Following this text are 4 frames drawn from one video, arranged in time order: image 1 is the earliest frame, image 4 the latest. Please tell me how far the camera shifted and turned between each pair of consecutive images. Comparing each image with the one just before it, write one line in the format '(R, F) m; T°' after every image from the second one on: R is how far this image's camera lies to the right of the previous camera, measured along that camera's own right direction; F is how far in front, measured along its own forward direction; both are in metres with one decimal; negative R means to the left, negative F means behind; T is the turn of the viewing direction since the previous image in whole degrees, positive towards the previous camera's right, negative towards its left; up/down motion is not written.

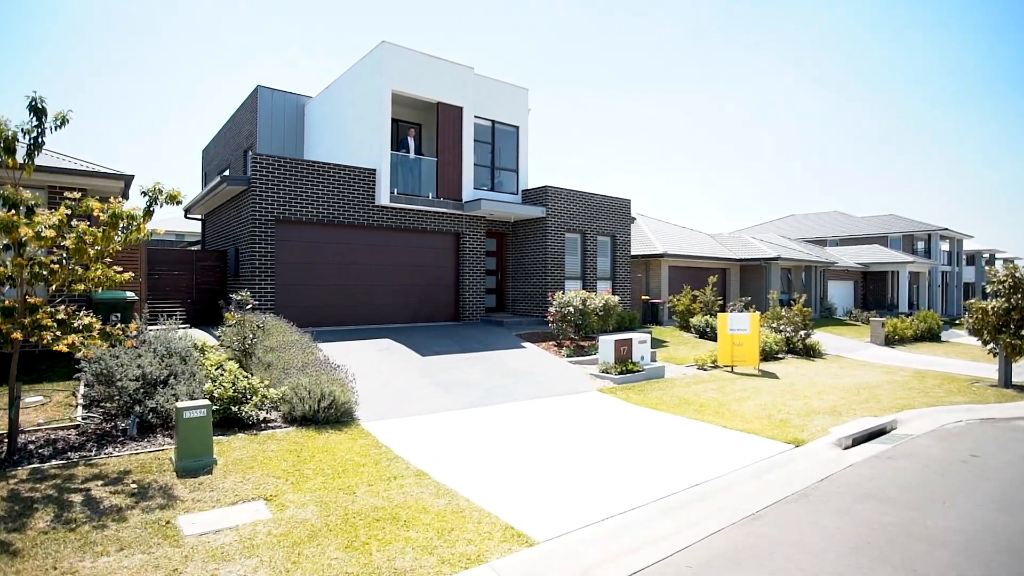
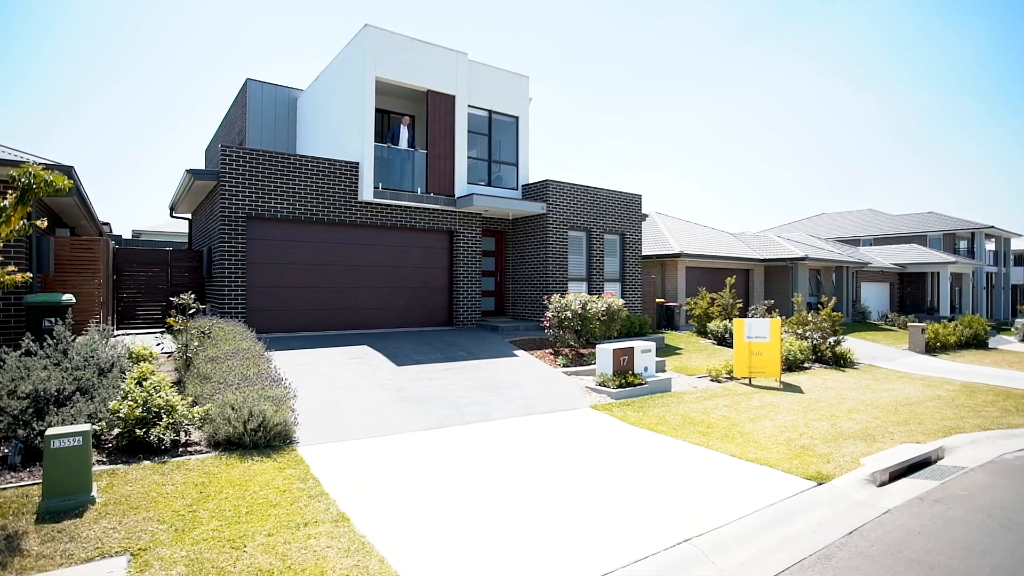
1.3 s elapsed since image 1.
(+0.7, +1.1) m; -3°
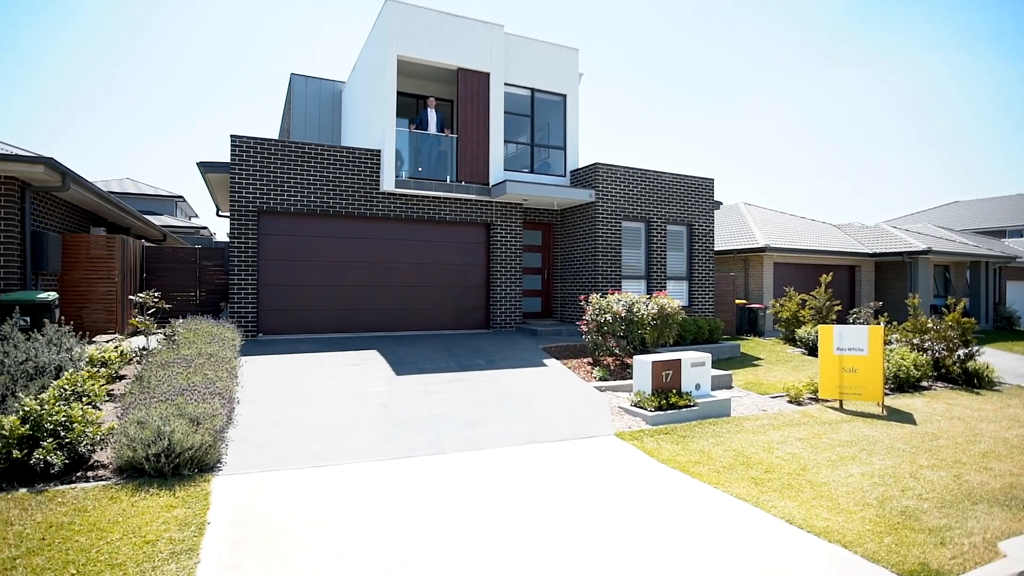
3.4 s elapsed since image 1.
(+1.1, +1.6) m; -10°
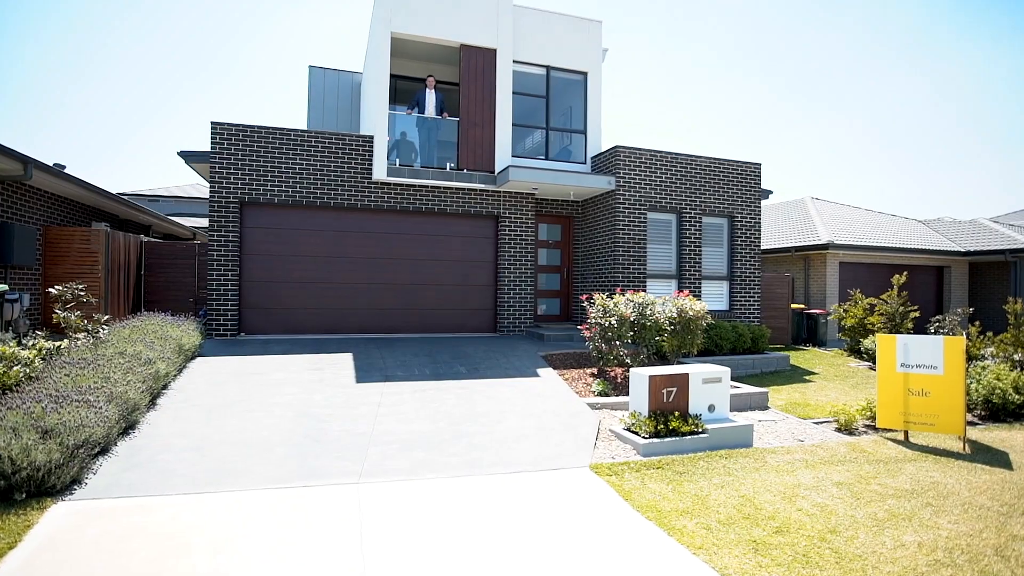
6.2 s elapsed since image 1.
(+1.1, +1.3) m; -7°
